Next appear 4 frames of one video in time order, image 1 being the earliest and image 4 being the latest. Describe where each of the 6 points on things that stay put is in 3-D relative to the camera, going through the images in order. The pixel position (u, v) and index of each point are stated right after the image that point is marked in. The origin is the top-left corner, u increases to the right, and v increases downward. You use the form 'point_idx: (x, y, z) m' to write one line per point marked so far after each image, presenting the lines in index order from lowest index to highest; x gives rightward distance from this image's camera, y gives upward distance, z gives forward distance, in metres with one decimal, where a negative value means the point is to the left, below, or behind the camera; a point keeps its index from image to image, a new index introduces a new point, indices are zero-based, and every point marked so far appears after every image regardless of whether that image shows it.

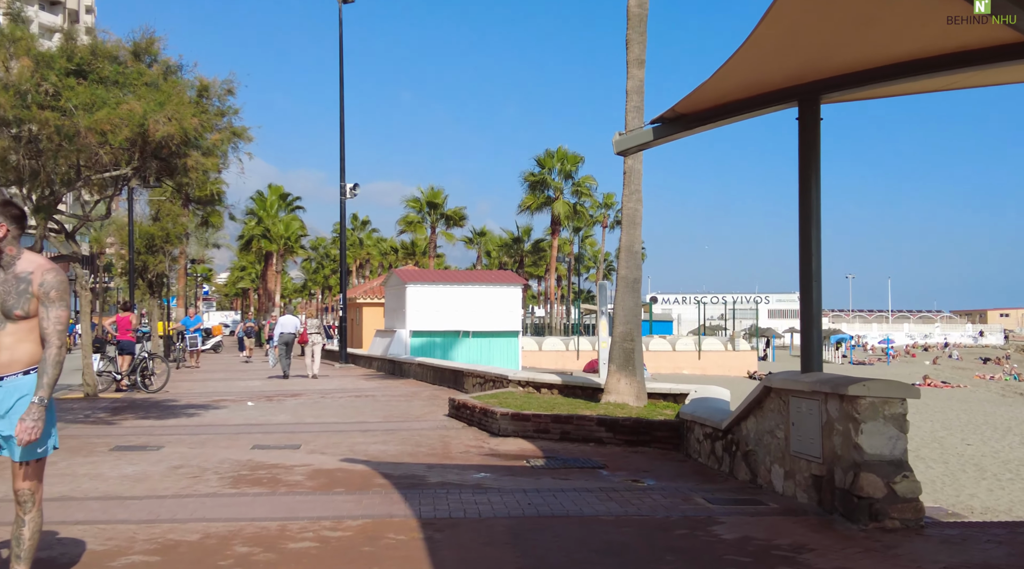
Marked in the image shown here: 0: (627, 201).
0: (+1.7, +1.2, +13.6) m
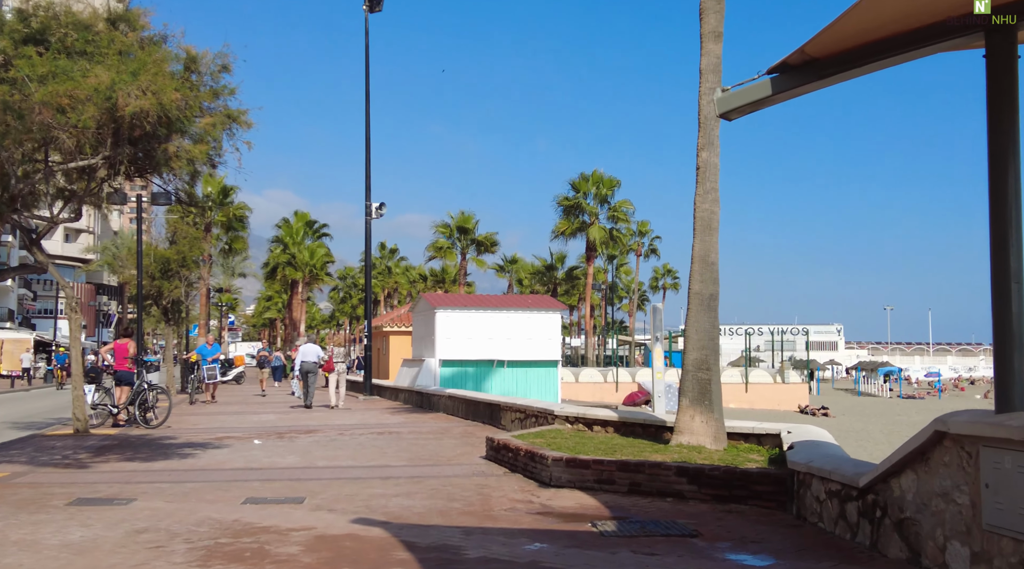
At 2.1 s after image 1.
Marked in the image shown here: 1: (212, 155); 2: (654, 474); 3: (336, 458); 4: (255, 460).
0: (+2.4, +1.0, +11.4) m
1: (-3.6, +1.5, +10.7) m
2: (+1.4, -1.9, +9.1) m
3: (-2.3, -2.3, +12.0) m
4: (-3.4, -2.3, +11.9) m
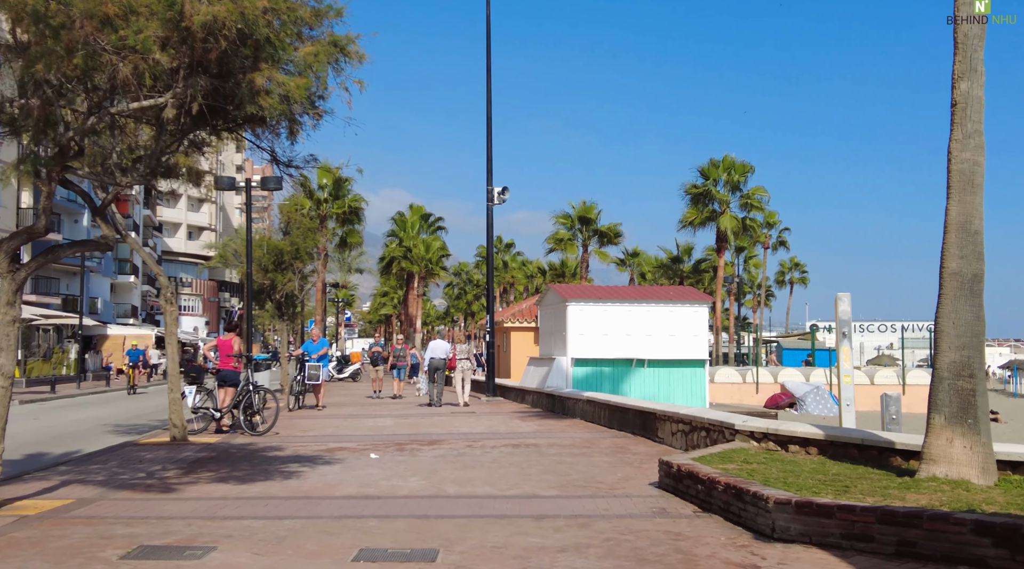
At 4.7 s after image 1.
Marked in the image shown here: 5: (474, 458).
0: (+4.1, +1.2, +8.4) m
1: (-1.9, +1.7, +8.5) m
2: (+2.9, -1.7, +6.2) m
3: (-0.4, -2.1, +9.6) m
4: (-1.5, -2.1, +9.6) m
5: (-0.5, -2.3, +11.8) m
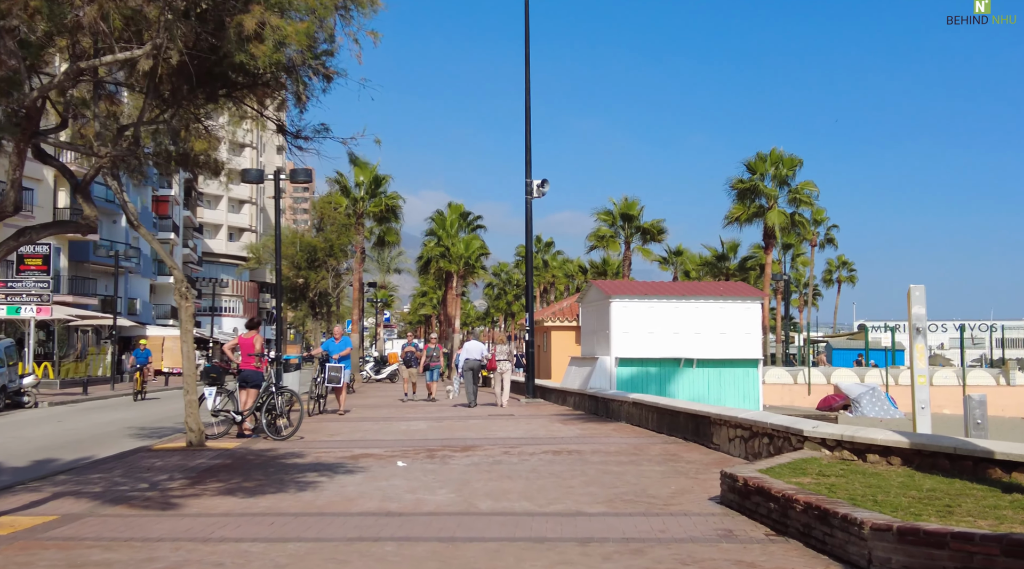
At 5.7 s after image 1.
0: (+4.4, +1.4, +7.1) m
1: (-1.6, +1.8, +7.4) m
2: (+3.1, -1.6, +5.0) m
3: (-0.1, -2.0, +8.5) m
4: (-1.1, -2.0, +8.6) m
5: (0.0, -2.1, +10.7) m
